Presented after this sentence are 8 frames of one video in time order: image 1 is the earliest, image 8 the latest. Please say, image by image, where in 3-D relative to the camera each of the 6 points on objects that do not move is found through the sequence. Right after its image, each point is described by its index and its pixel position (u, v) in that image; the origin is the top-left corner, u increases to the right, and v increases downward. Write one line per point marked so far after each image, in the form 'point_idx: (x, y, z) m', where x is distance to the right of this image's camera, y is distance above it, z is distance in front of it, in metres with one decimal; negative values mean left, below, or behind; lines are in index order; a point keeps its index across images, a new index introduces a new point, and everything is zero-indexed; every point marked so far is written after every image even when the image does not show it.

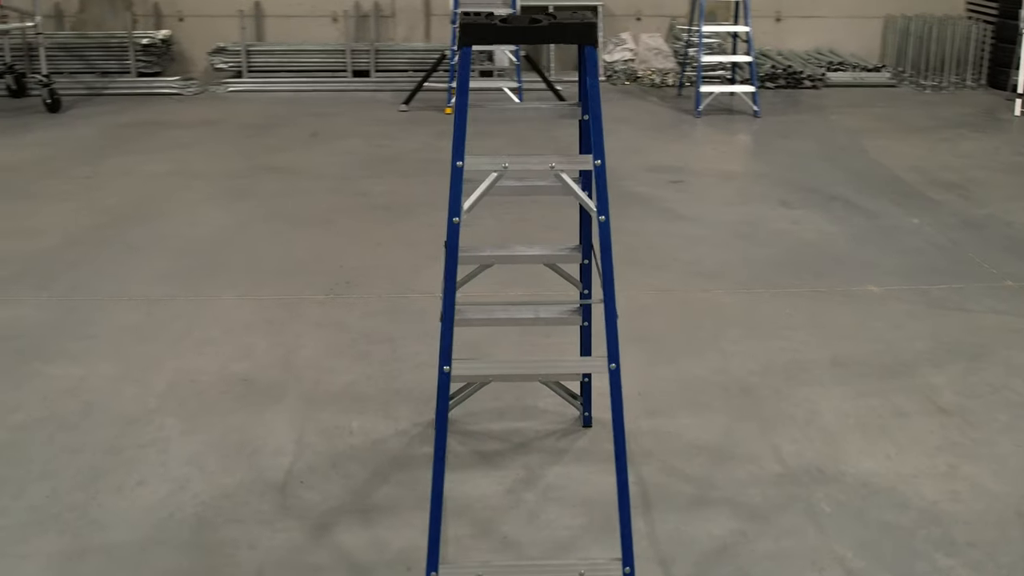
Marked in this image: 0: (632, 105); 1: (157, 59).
0: (+0.7, +1.1, +6.3) m
1: (-2.3, +1.5, +6.4) m
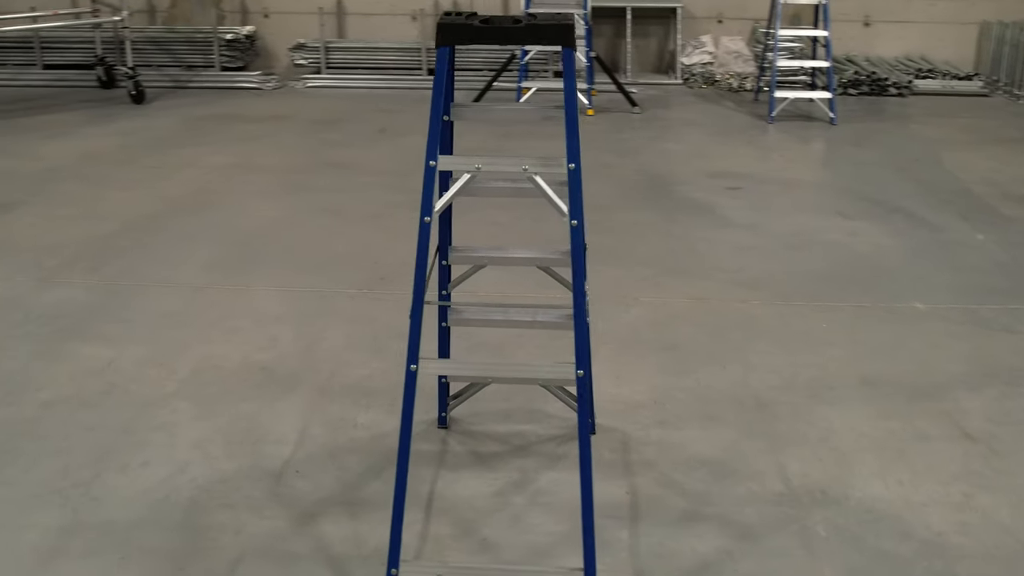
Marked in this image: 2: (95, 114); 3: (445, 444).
0: (+1.2, +1.1, +6.2) m
1: (-1.8, +1.5, +6.6) m
2: (-2.4, +1.0, +5.8) m
3: (-0.2, -0.4, +2.7) m
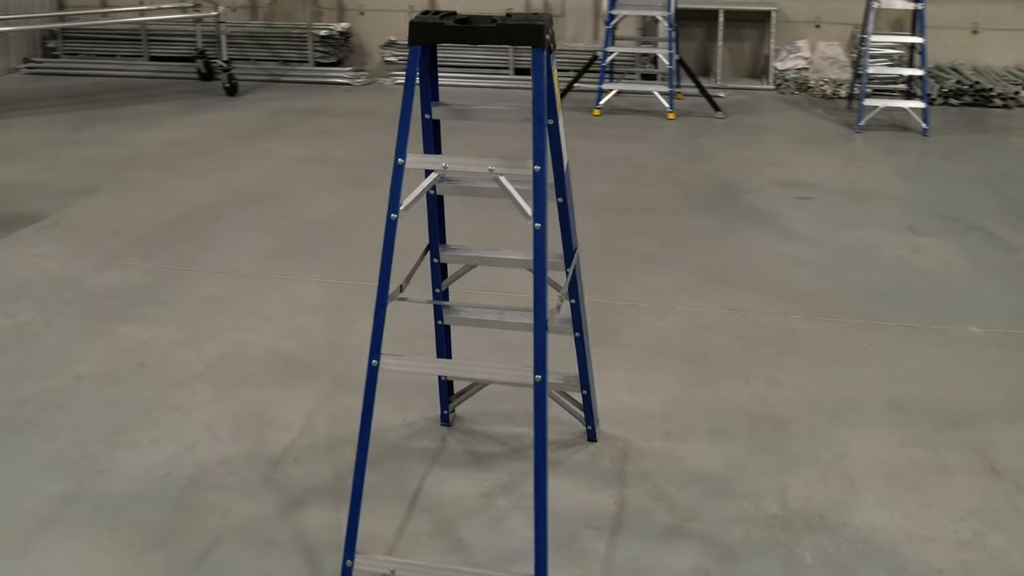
0: (+1.7, +1.0, +6.0) m
1: (-1.2, +1.6, +6.8) m
2: (-1.9, +1.1, +6.0) m
3: (-0.2, -0.4, +2.7) m
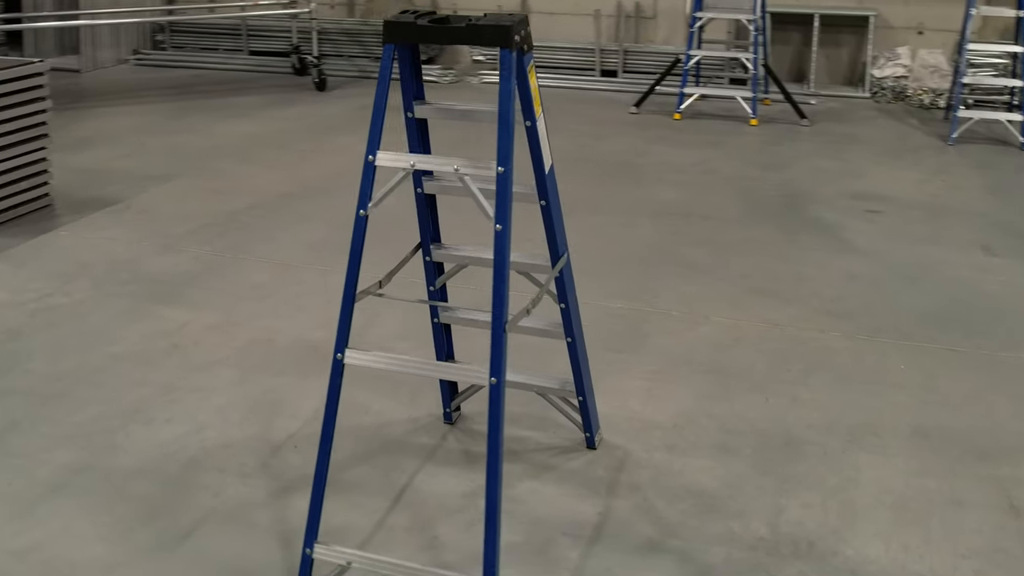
0: (+2.1, +0.9, +5.8) m
1: (-0.6, +1.6, +6.9) m
2: (-1.4, +1.2, +6.2) m
3: (-0.2, -0.4, +2.7) m
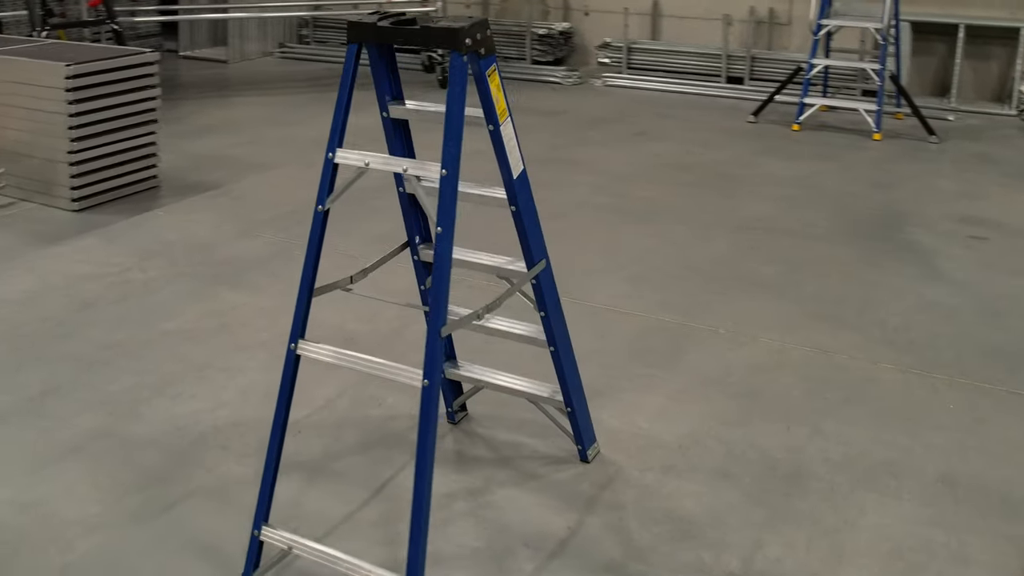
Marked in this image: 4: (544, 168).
0: (+2.7, +0.7, +5.3) m
1: (+0.3, +1.6, +6.9) m
2: (-0.7, +1.2, +6.4) m
3: (-0.2, -0.4, +2.7) m
4: (+0.2, +0.6, +5.0) m
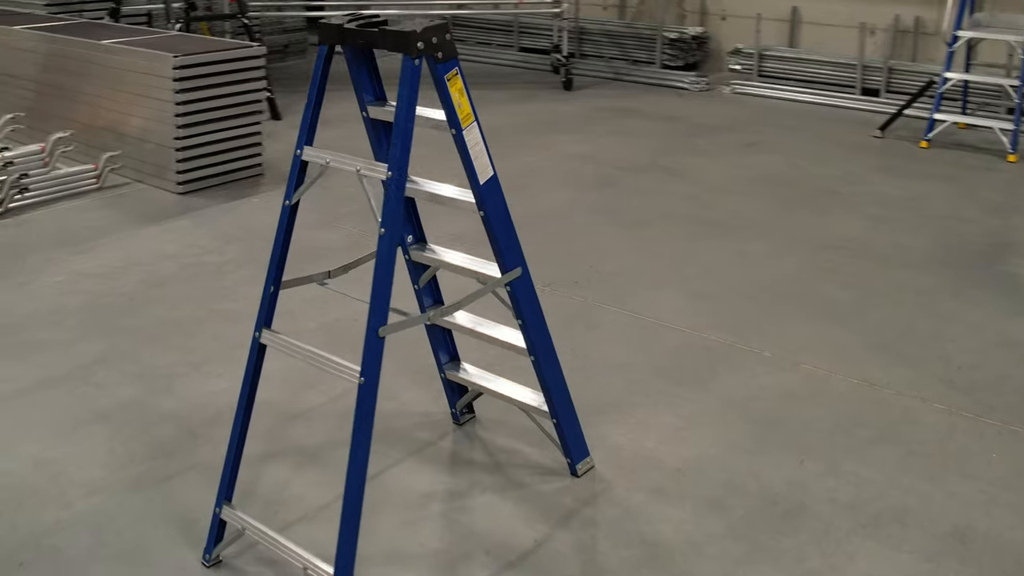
0: (+3.2, +0.5, +4.8) m
1: (+1.1, +1.6, +6.8) m
2: (+0.1, +1.2, +6.4) m
3: (-0.2, -0.4, +2.7) m
4: (+0.6, +0.6, +4.9) m
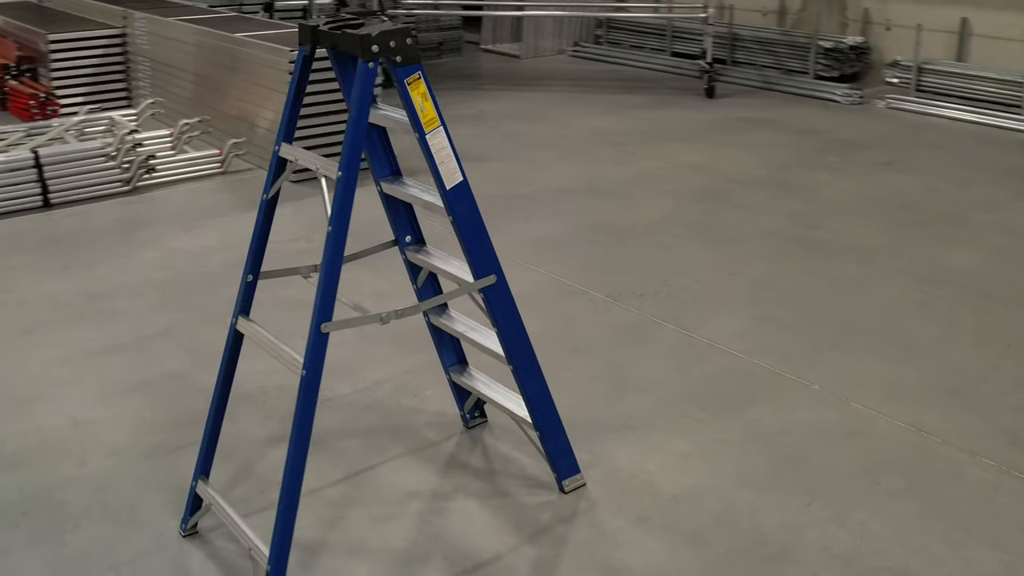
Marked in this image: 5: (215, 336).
0: (+3.6, +0.2, +4.1) m
1: (+2.1, +1.4, +6.4) m
2: (+0.9, +1.2, +6.3) m
3: (-0.2, -0.4, +2.7) m
4: (+1.1, +0.5, +4.7) m
5: (-1.0, -0.2, +3.3) m
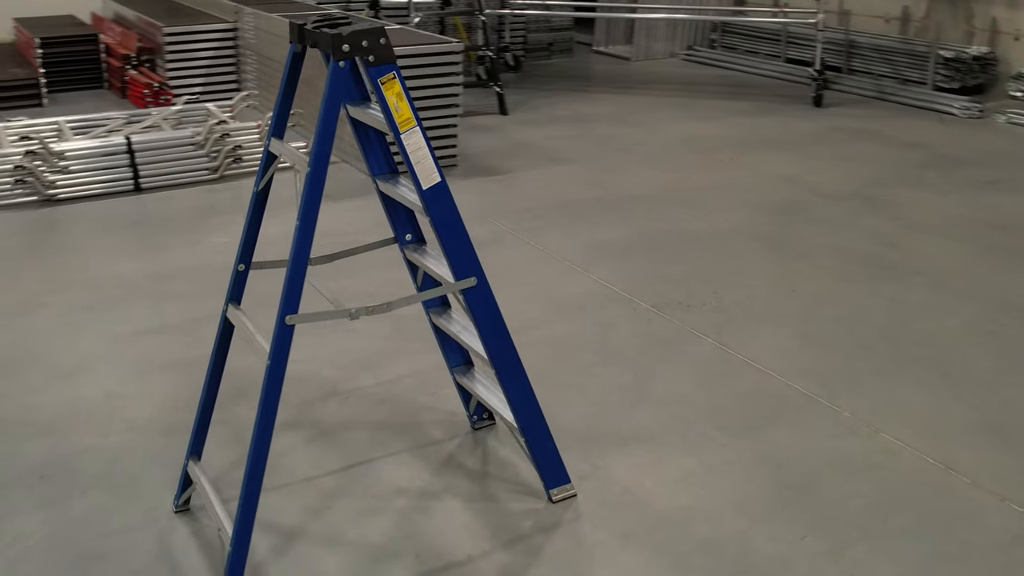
0: (+3.8, 0.0, +3.6) m
1: (+2.7, +1.3, +6.1) m
2: (+1.5, +1.1, +6.1) m
3: (-0.2, -0.4, +2.7) m
4: (+1.5, +0.4, +4.5) m
5: (-0.8, -0.1, +3.4) m
